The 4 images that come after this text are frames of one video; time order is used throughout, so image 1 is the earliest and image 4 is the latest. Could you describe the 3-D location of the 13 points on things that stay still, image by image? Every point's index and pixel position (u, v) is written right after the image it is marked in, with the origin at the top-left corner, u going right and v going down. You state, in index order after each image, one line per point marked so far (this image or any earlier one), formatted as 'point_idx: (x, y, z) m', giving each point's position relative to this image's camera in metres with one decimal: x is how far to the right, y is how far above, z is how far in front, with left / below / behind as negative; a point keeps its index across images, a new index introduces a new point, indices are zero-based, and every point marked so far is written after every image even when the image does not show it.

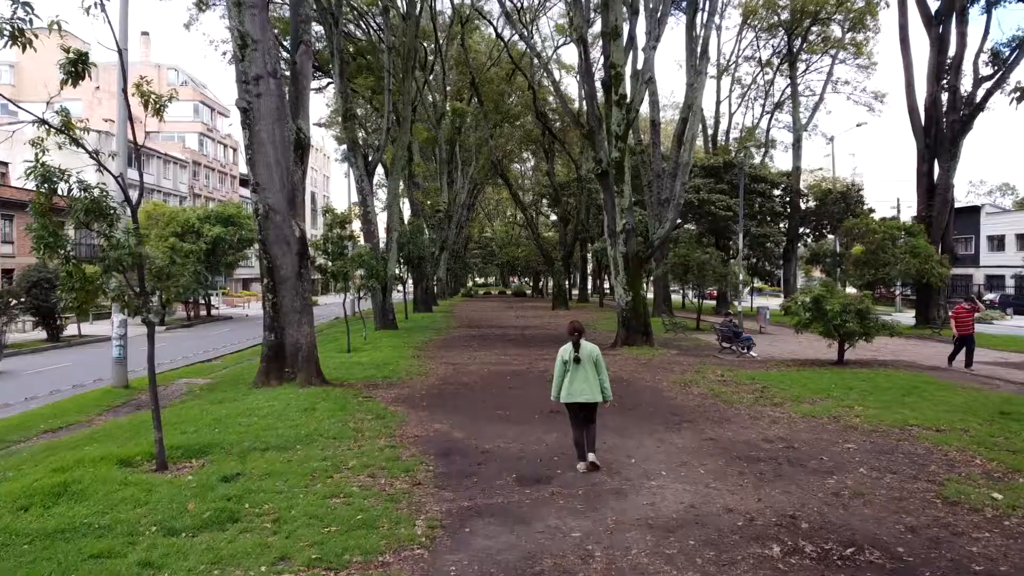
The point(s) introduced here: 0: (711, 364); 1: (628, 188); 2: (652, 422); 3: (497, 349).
0: (+5.0, -1.9, +13.9) m
1: (+3.6, +3.1, +16.9) m
2: (+2.2, -2.1, +8.9) m
3: (-0.4, -1.9, +17.0) m
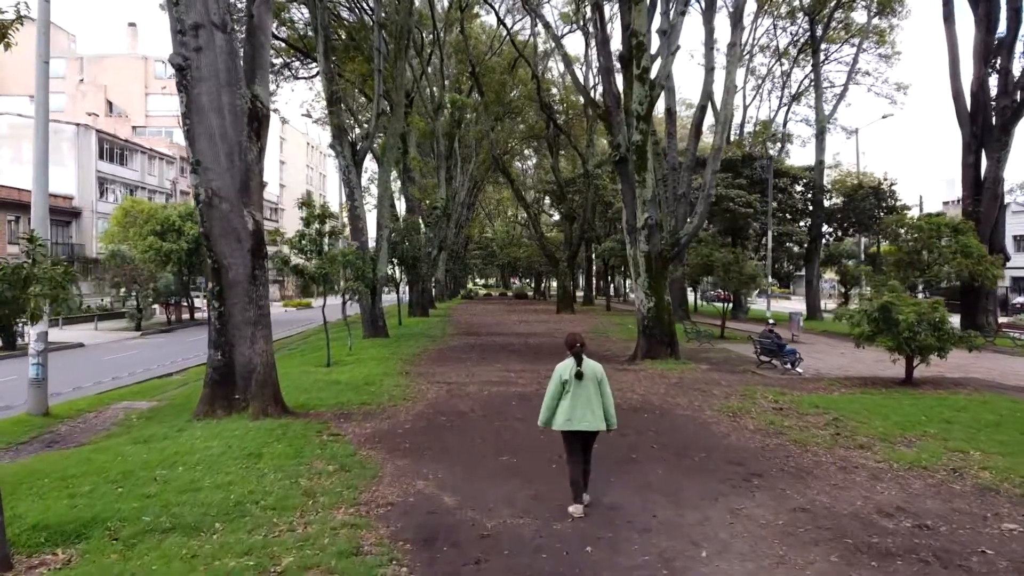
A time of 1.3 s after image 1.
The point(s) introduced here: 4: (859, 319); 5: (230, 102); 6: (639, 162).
0: (+5.1, -2.0, +11.6) m
1: (+3.7, +3.0, +14.6) m
2: (+2.4, -2.2, +6.6) m
3: (-0.3, -2.0, +14.8) m
4: (+7.4, -0.7, +11.8) m
5: (-4.5, +3.0, +9.0) m
6: (+3.3, +3.3, +14.6) m
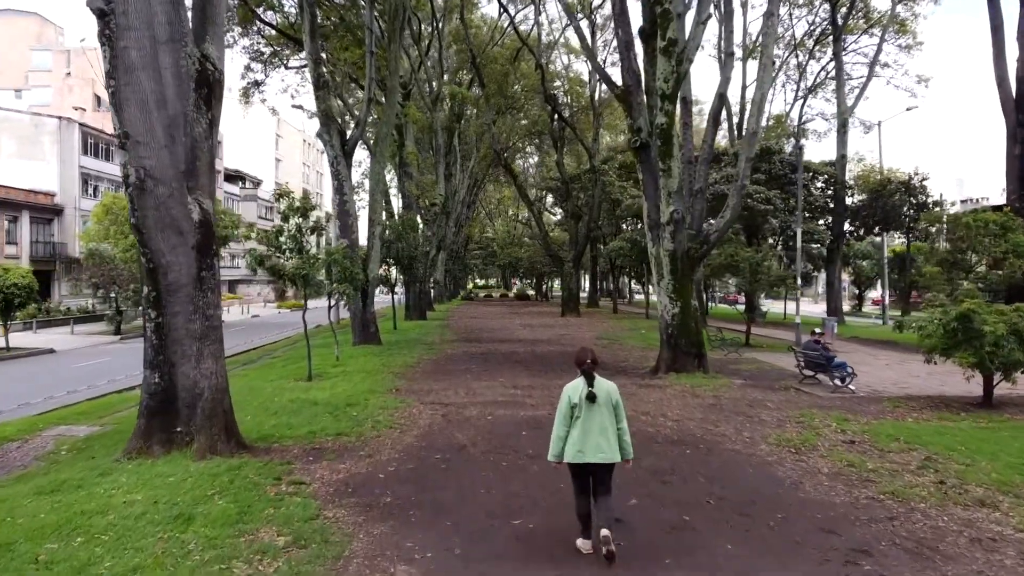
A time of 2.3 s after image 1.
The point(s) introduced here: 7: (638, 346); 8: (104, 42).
0: (+5.3, -2.1, +9.8) m
1: (+3.8, +2.9, +12.8) m
2: (+2.5, -2.3, +4.8) m
3: (-0.1, -2.1, +13.0) m
4: (+7.5, -0.8, +10.0) m
5: (-4.4, +2.9, +7.2) m
6: (+3.5, +3.2, +12.8) m
7: (+4.1, -1.9, +18.2) m
8: (-5.1, +3.1, +7.1) m
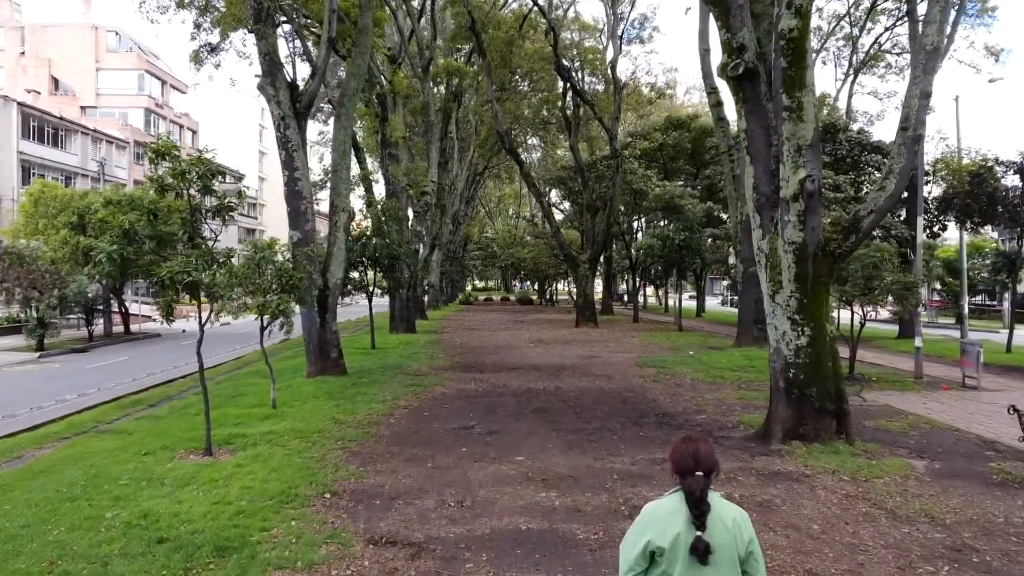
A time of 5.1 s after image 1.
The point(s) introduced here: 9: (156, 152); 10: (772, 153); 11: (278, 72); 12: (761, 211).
0: (+5.6, -2.3, +4.7) m
1: (+4.2, +2.6, +7.7) m
2: (+2.9, -2.5, -0.3) m
3: (+0.2, -2.3, +7.8) m
4: (+7.9, -1.0, +4.9) m
5: (-4.0, +2.7, +2.1) m
6: (+3.8, +3.0, +7.7) m
7: (+4.4, -2.2, +13.0) m
8: (-4.8, +2.9, +1.9) m
9: (-5.5, +2.1, +8.5) m
10: (+3.8, +2.0, +8.1) m
11: (-5.8, +5.4, +13.7) m
12: (+3.6, +1.1, +8.2) m
